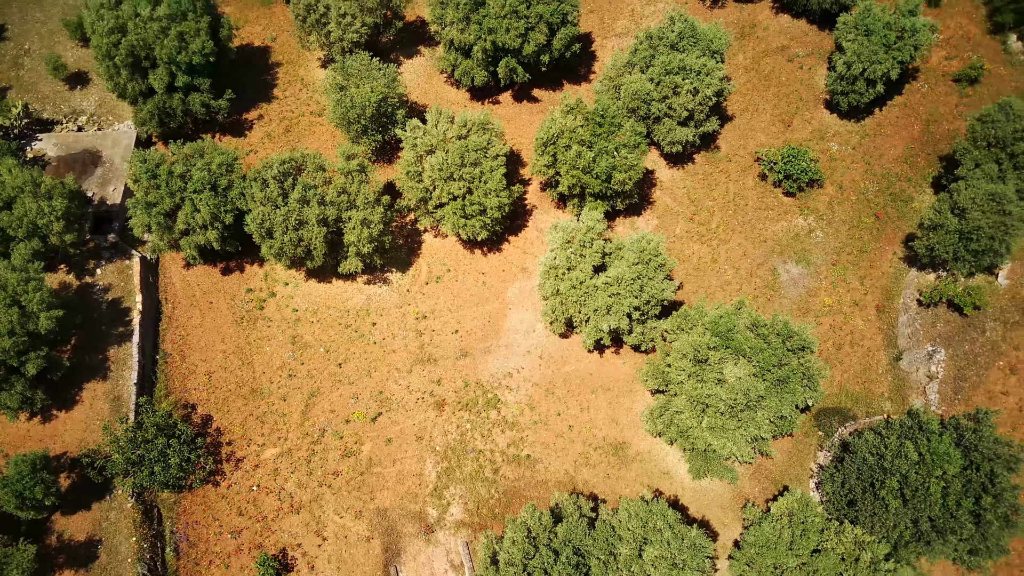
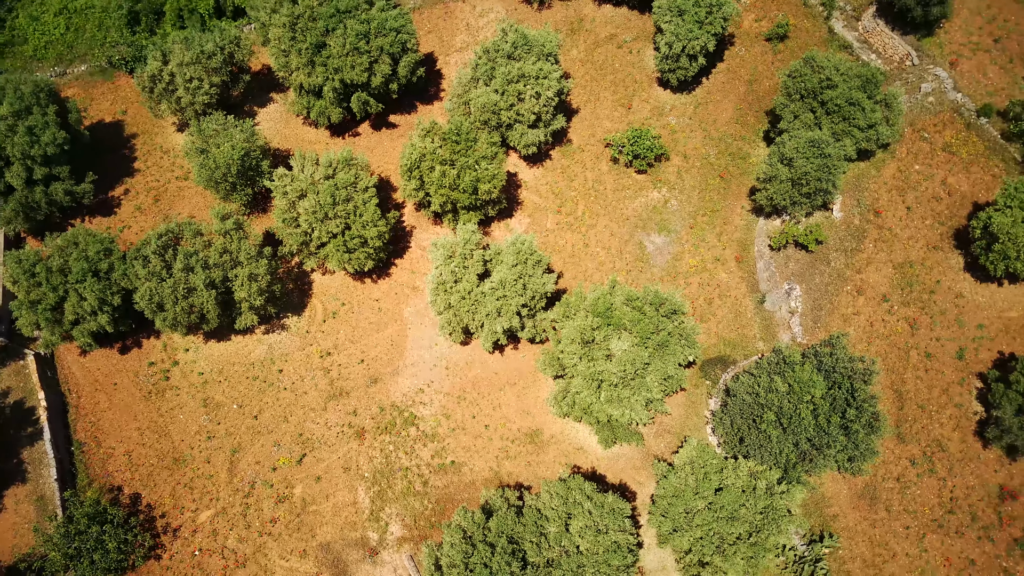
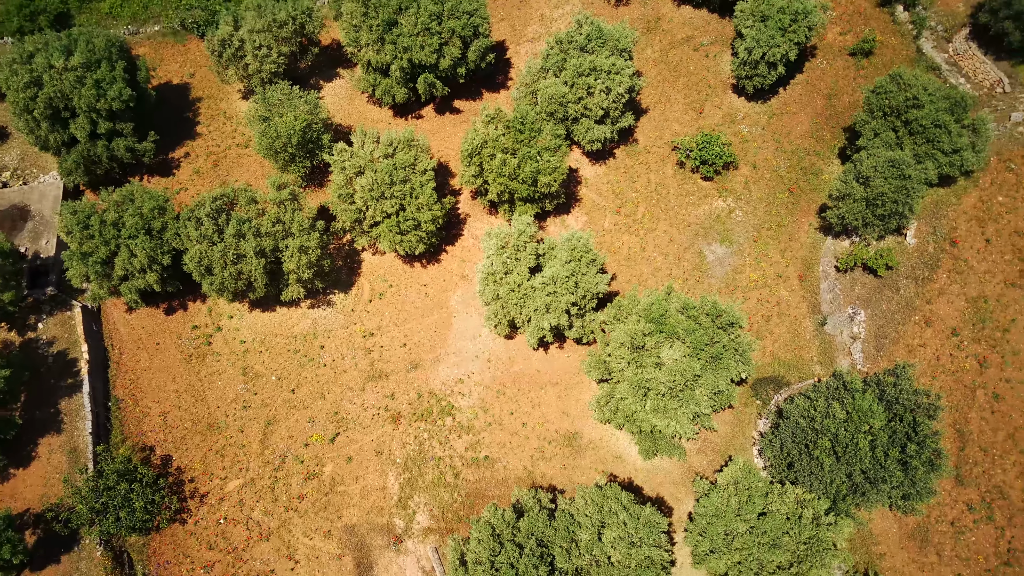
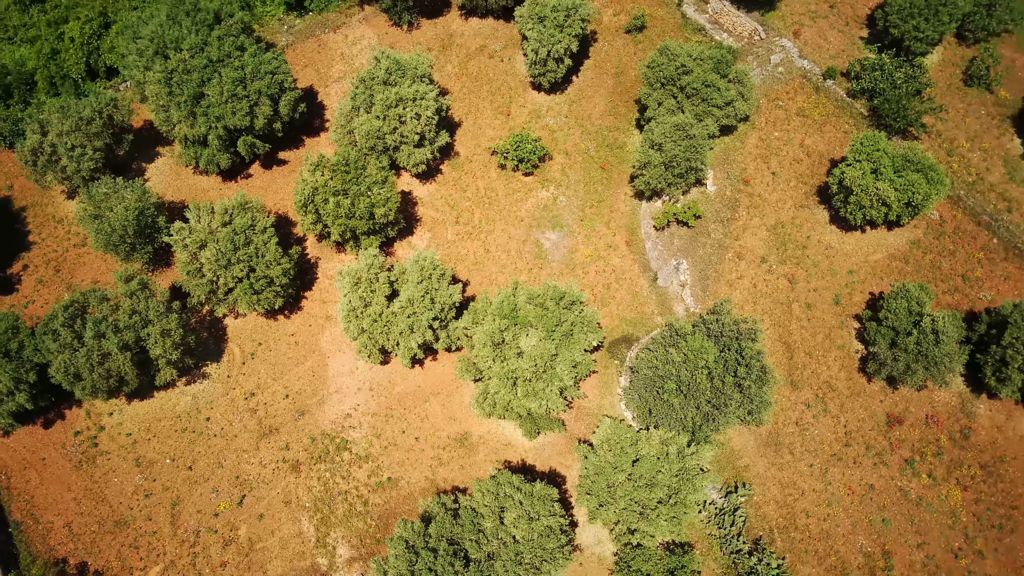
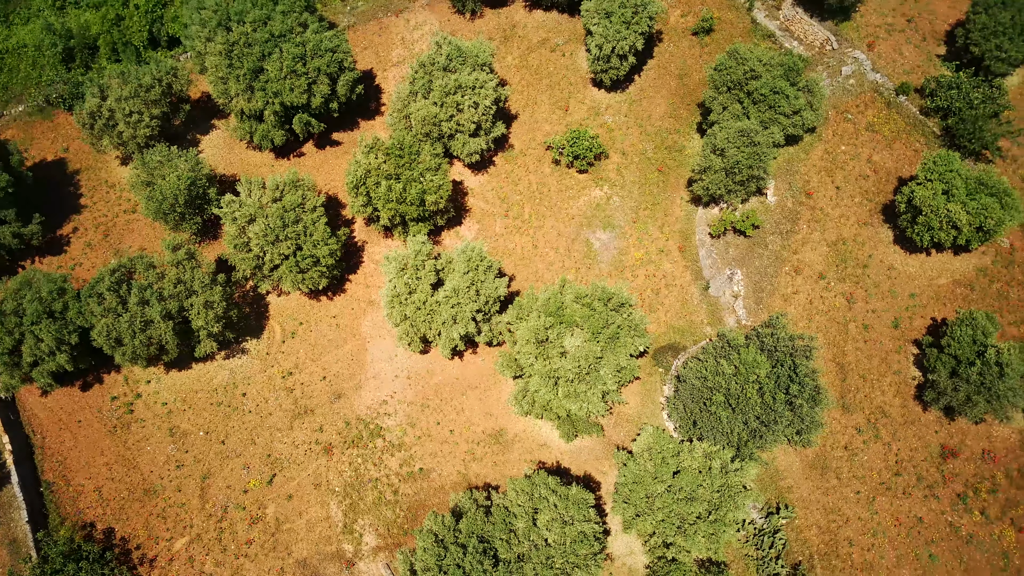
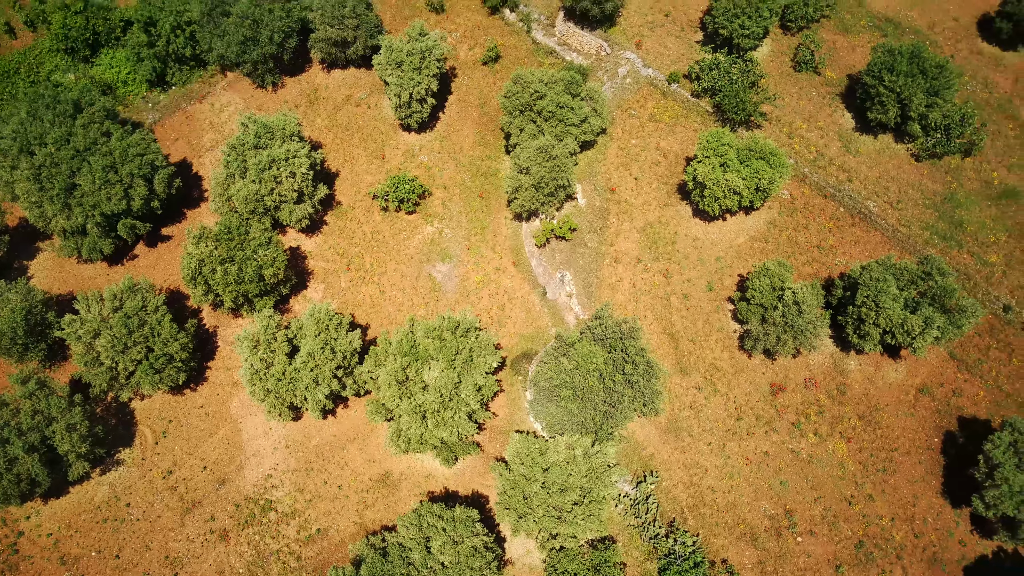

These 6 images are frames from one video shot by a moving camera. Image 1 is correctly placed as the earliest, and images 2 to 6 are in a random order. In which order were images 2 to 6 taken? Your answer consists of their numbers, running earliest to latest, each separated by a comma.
3, 2, 5, 4, 6
